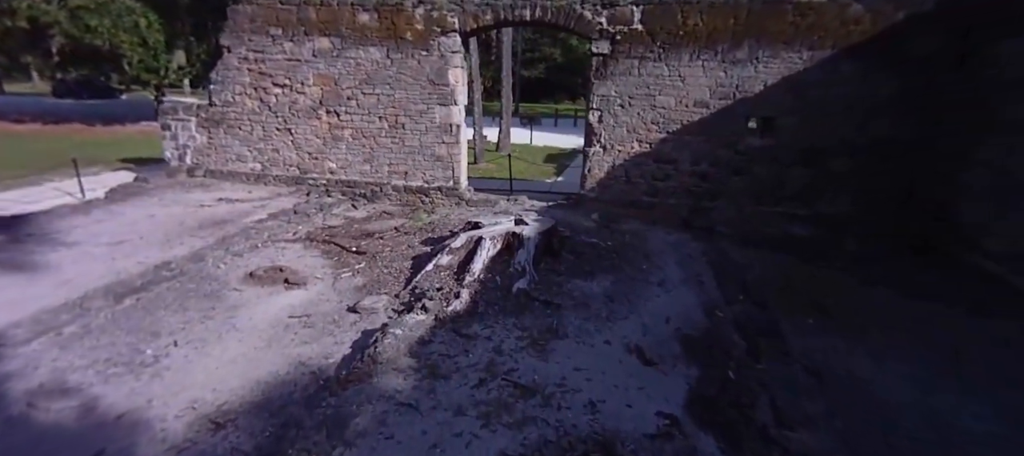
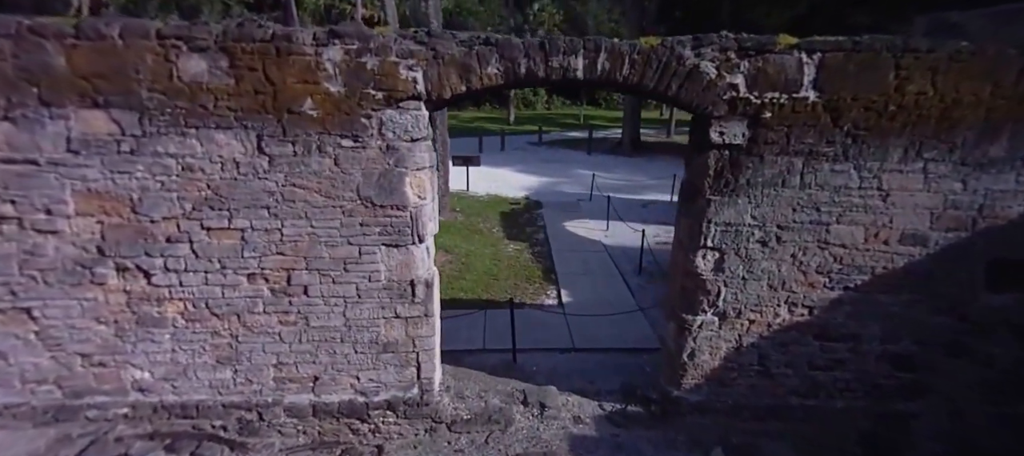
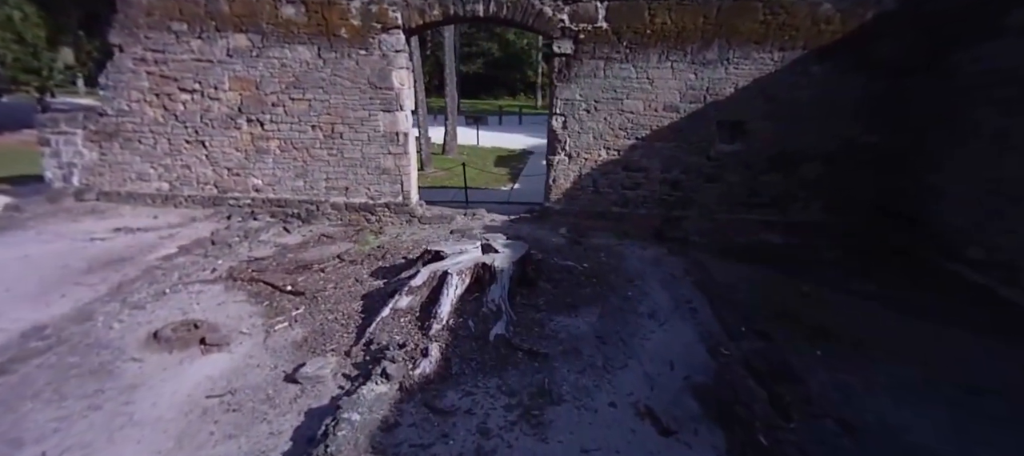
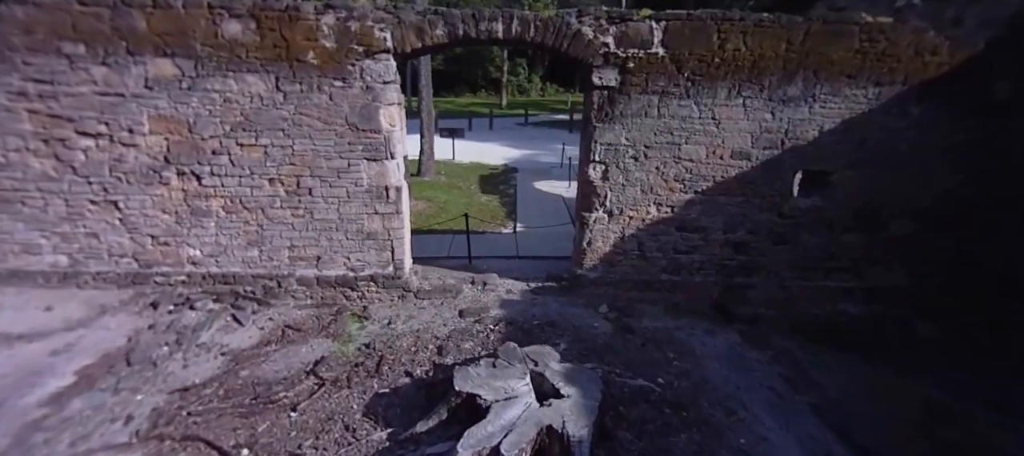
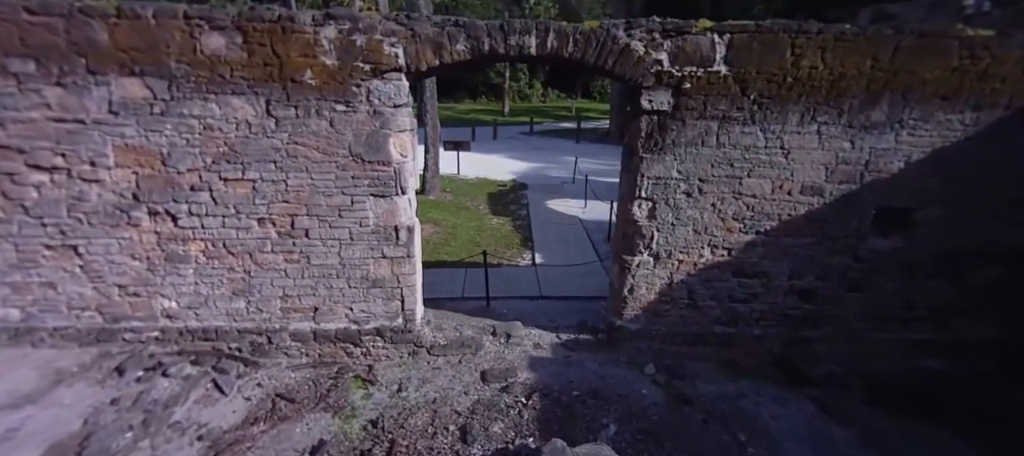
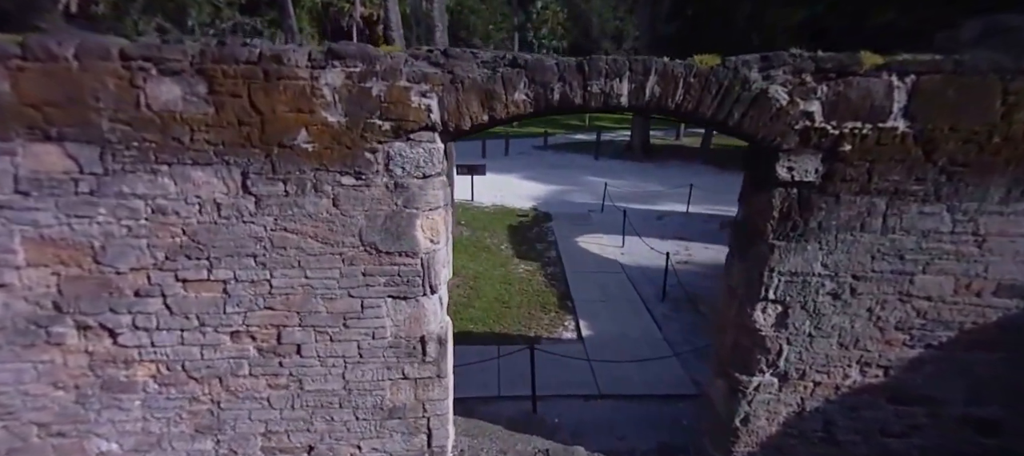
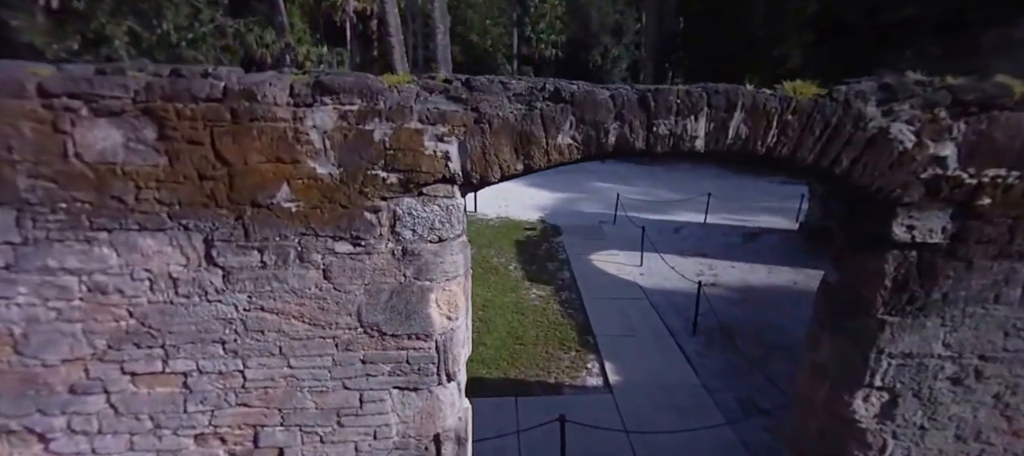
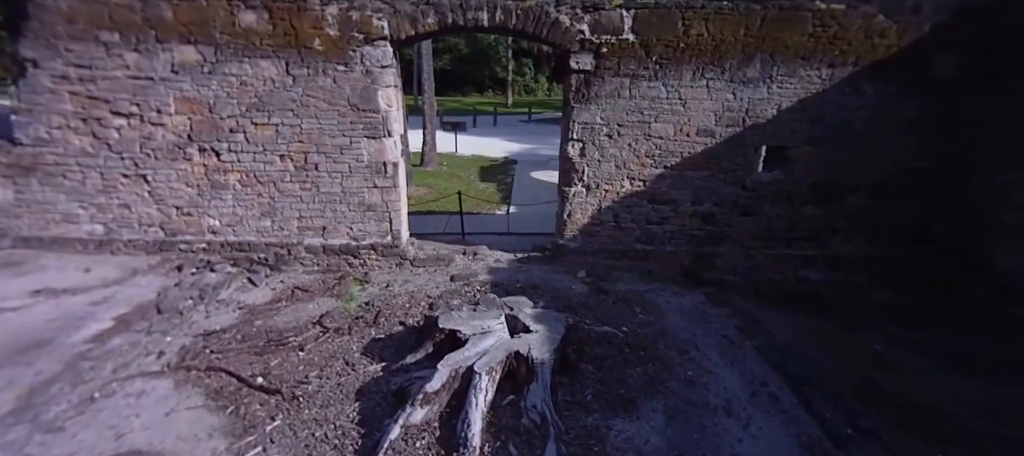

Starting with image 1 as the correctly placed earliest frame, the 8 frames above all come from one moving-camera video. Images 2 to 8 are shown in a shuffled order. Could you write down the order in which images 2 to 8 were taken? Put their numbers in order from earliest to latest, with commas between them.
3, 8, 4, 5, 2, 6, 7
